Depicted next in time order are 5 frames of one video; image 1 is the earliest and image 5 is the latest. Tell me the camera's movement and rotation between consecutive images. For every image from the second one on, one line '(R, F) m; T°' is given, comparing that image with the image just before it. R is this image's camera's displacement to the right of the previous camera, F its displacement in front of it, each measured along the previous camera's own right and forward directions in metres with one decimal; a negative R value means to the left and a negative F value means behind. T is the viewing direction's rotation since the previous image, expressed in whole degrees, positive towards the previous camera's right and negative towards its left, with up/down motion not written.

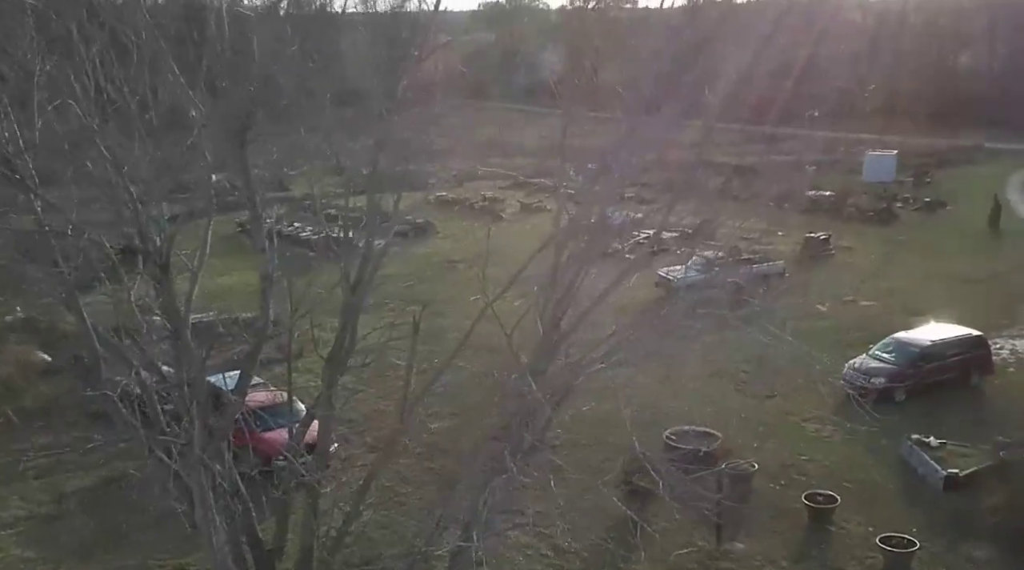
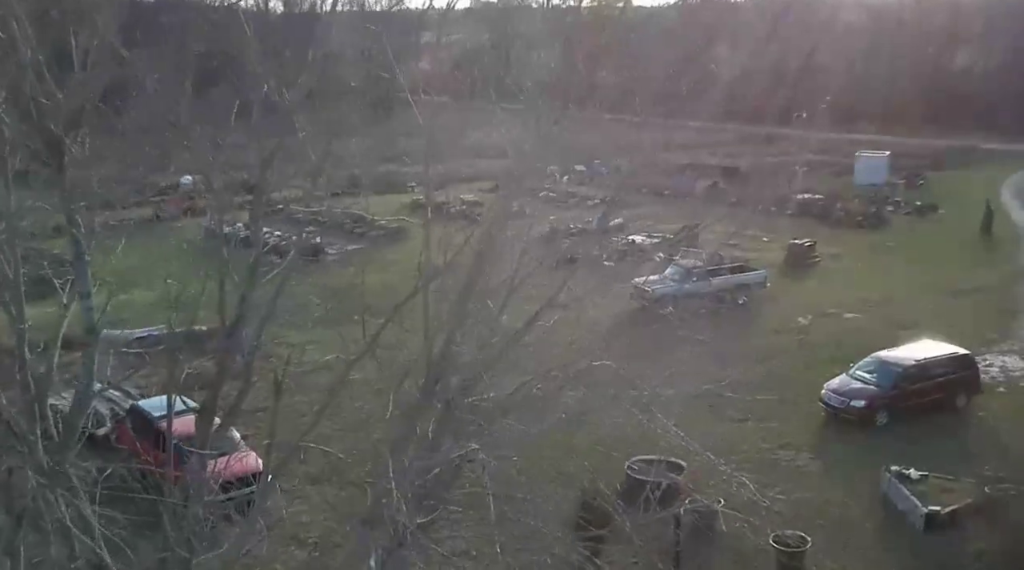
(+0.7, +1.0) m; 0°
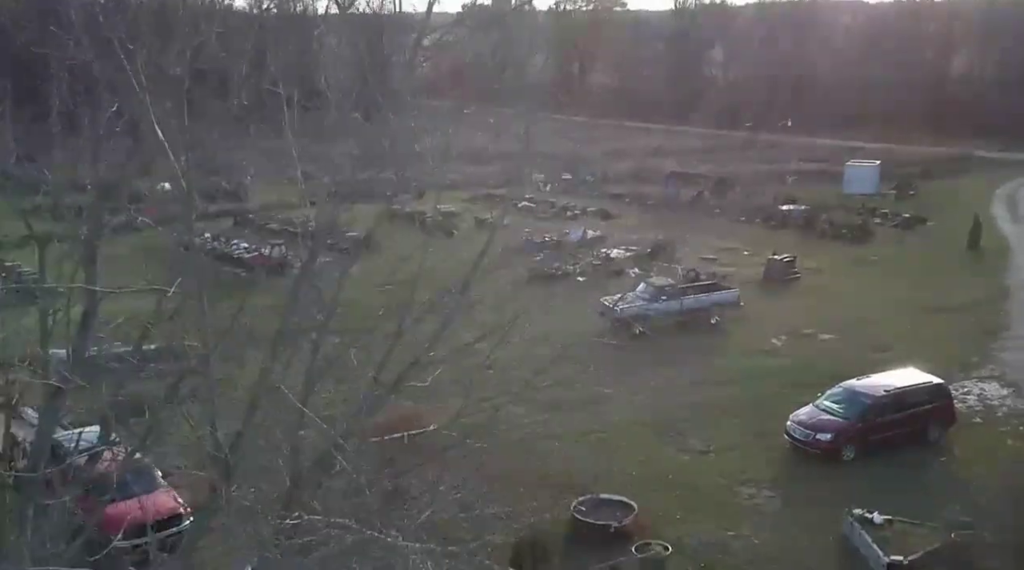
(+0.8, +0.7) m; 0°
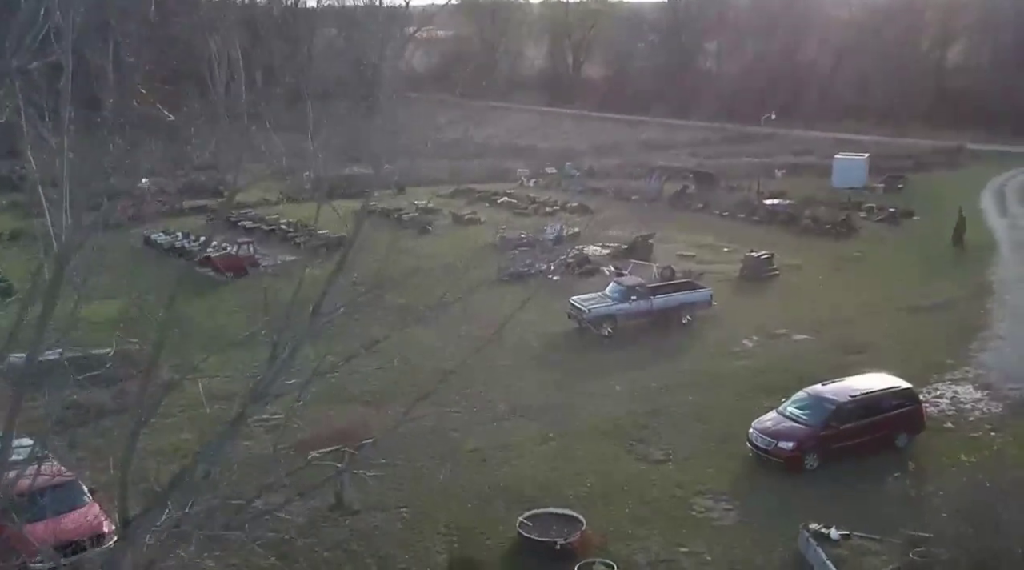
(+0.7, +0.5) m; 0°
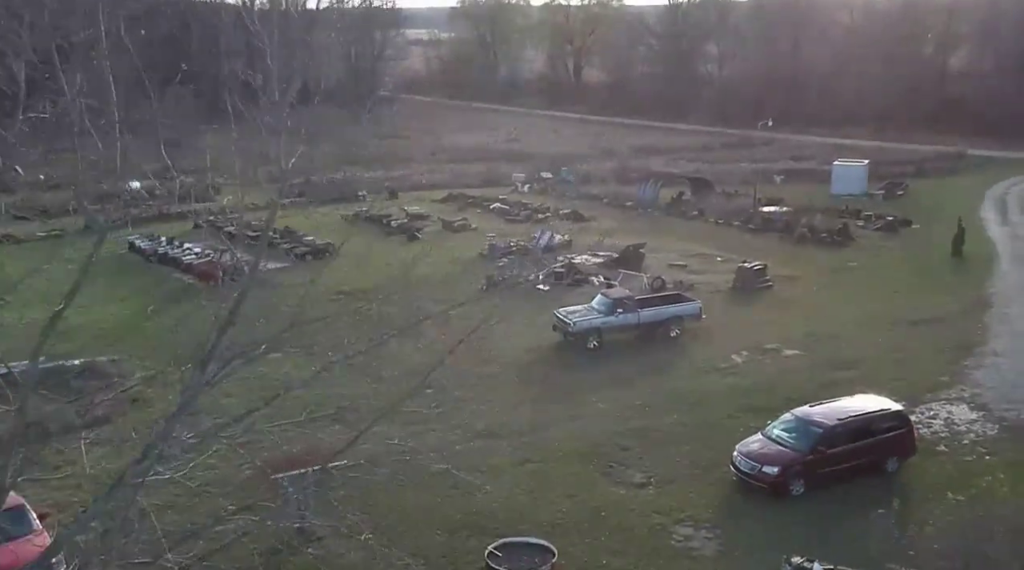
(+0.4, +0.5) m; 0°
